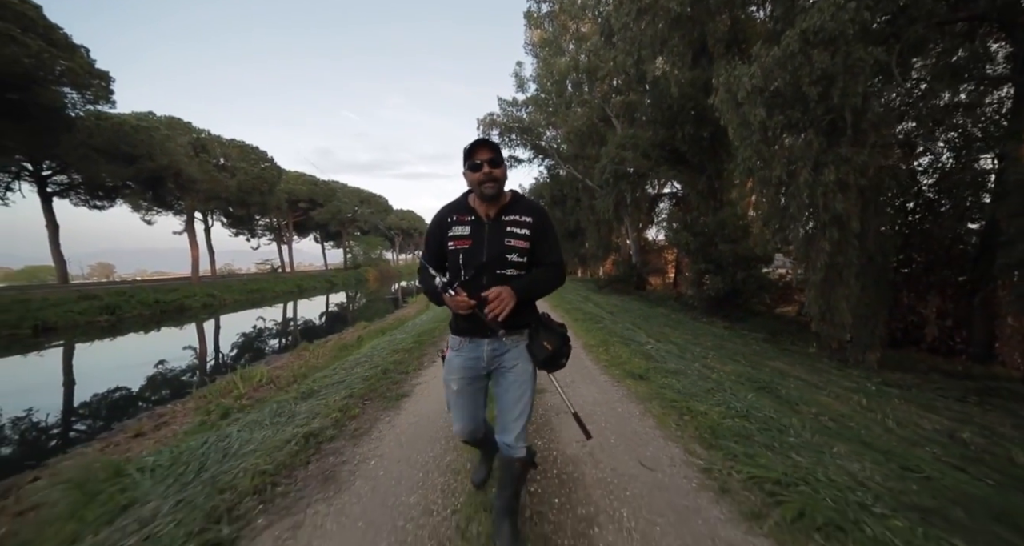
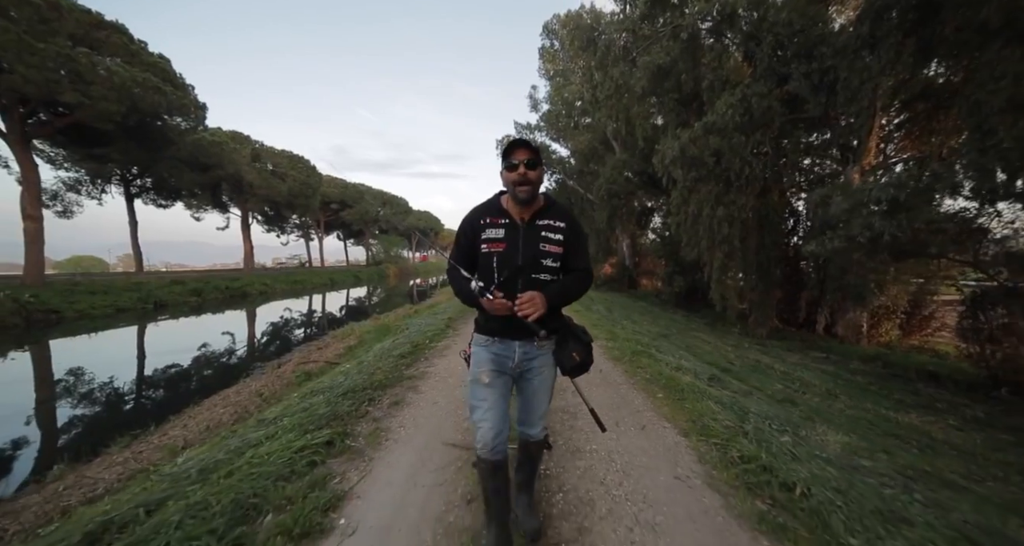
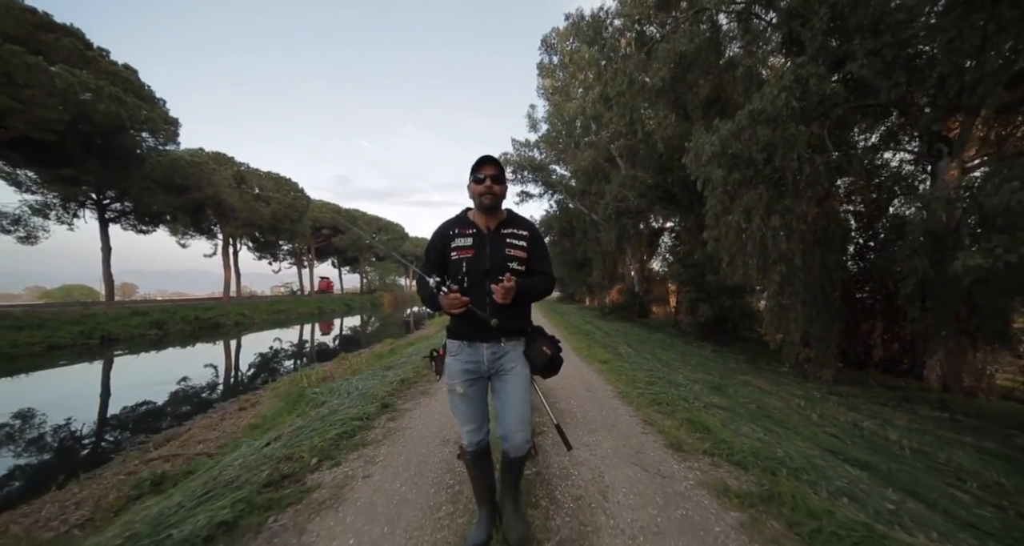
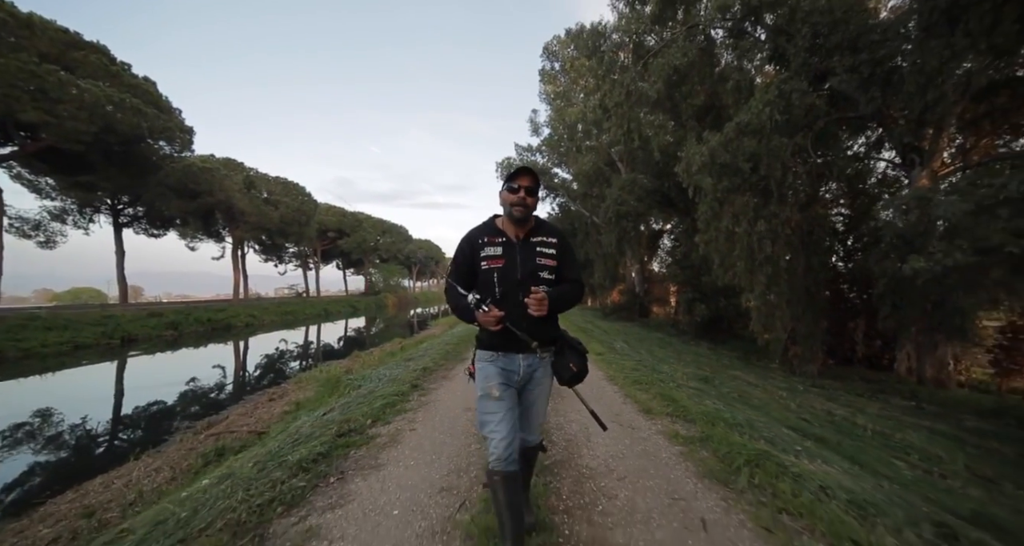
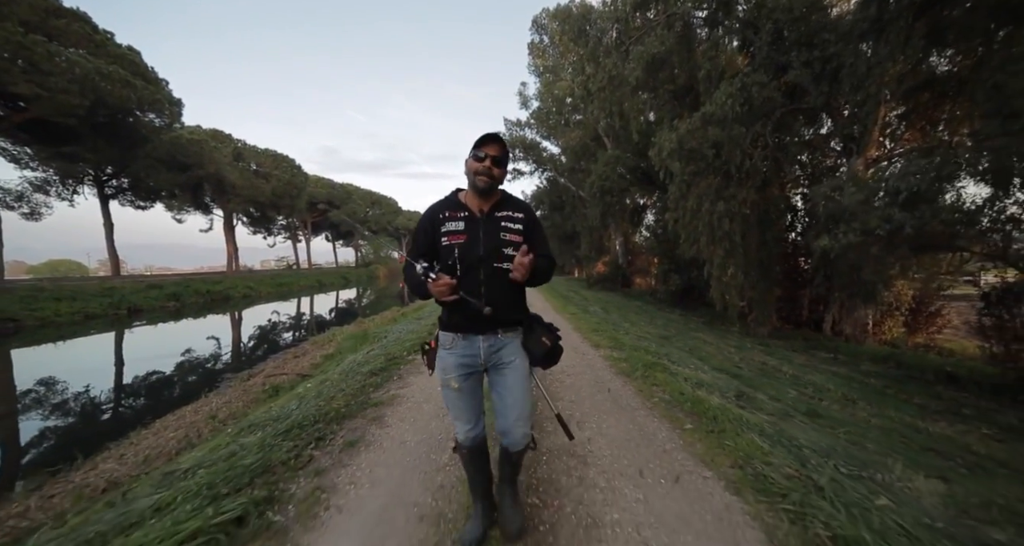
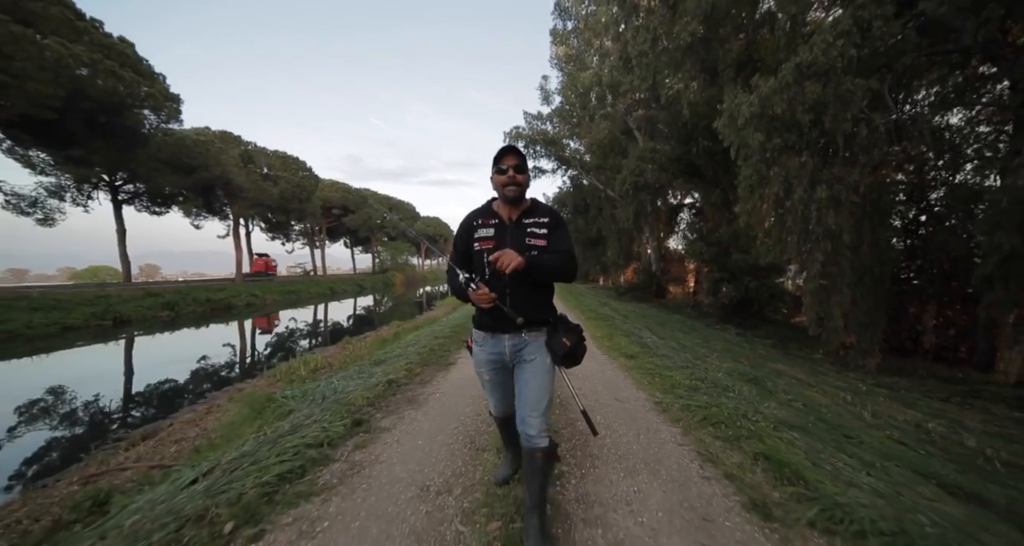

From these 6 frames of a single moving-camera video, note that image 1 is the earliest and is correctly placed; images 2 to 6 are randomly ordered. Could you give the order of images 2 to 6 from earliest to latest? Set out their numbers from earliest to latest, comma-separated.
6, 3, 4, 5, 2
